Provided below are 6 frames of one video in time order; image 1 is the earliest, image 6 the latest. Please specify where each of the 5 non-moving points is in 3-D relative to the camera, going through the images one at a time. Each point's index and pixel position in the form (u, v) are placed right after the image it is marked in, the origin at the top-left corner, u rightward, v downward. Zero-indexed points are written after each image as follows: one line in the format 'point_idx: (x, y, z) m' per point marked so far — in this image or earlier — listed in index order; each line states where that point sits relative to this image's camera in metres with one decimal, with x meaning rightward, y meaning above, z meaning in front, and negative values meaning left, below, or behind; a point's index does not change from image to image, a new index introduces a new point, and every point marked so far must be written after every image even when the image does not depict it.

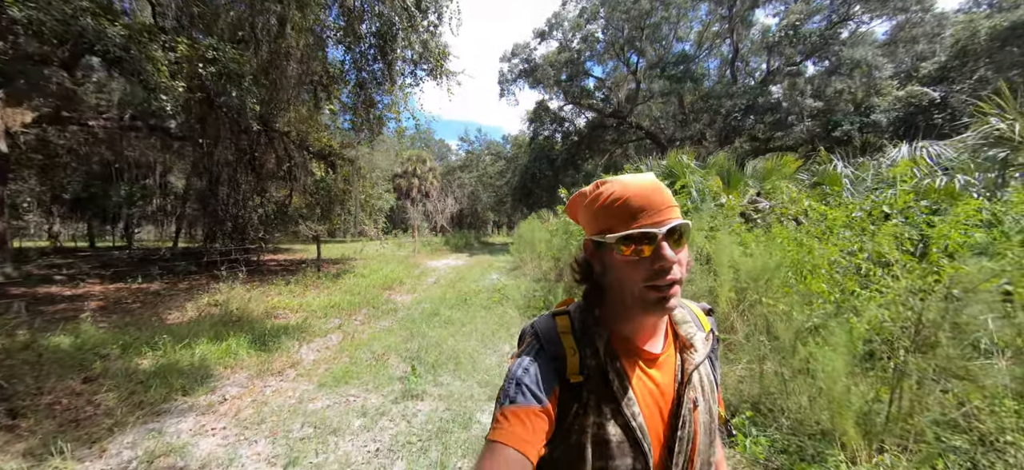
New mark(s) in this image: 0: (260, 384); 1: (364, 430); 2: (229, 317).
0: (-2.2, -1.3, +3.7) m
1: (-1.0, -1.3, +2.9) m
2: (-3.8, -1.1, +5.8) m
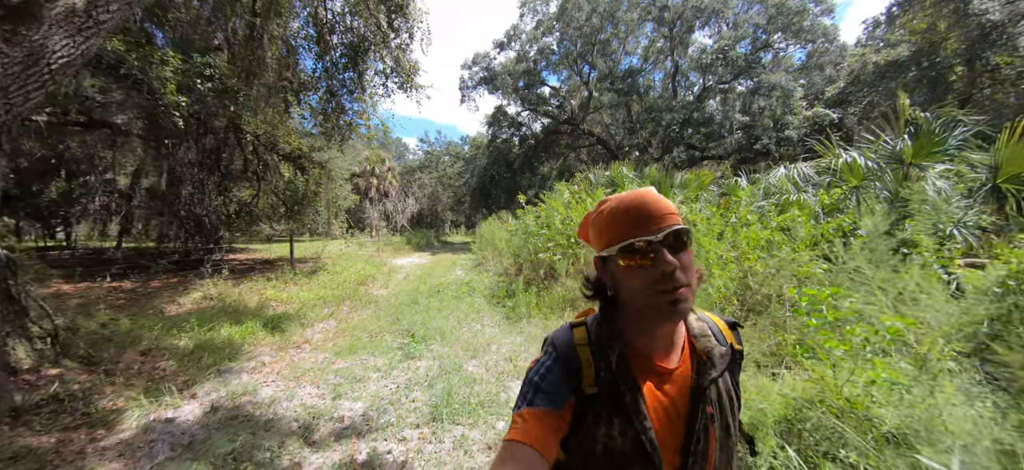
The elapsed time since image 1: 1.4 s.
0: (-2.4, -1.3, +4.7) m
1: (-1.2, -1.3, +4.0) m
2: (-4.3, -1.1, +6.5) m
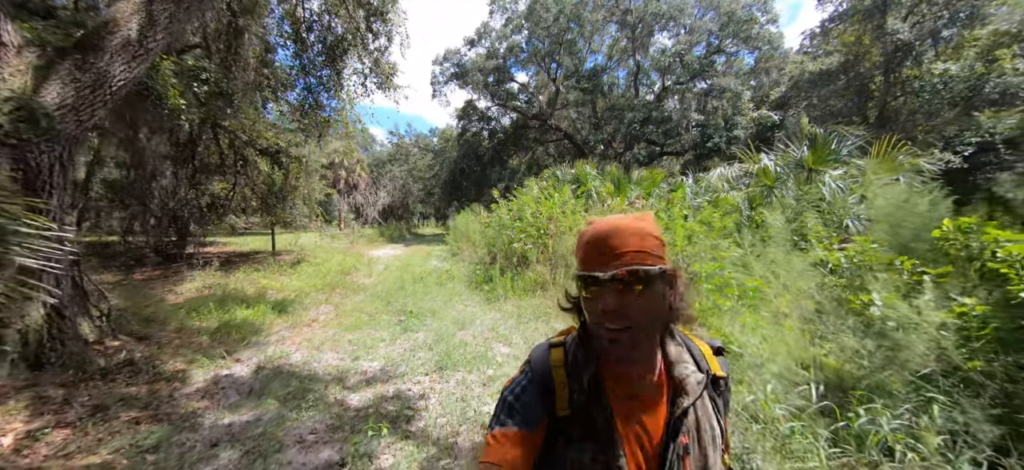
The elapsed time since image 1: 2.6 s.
0: (-2.7, -1.2, +5.4) m
1: (-1.4, -1.2, +4.8) m
2: (-4.7, -1.0, +7.2) m
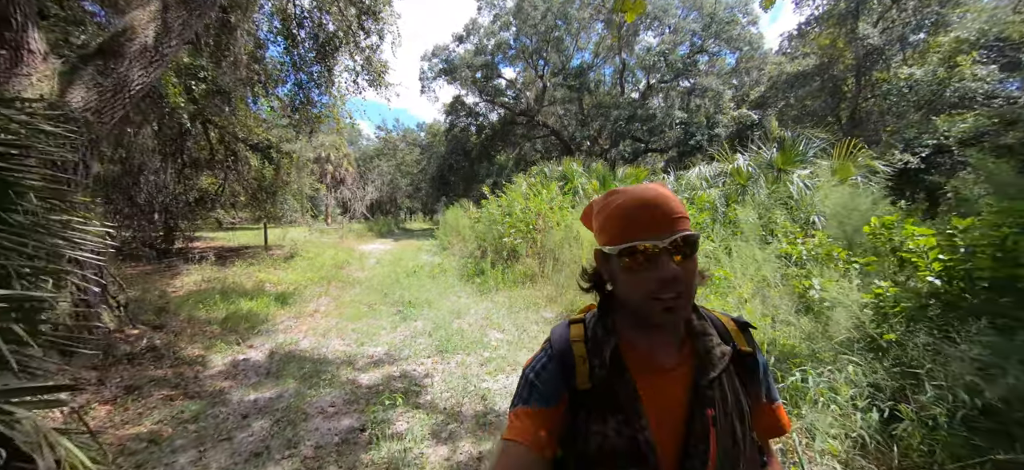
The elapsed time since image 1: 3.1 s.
0: (-2.8, -1.1, +5.8) m
1: (-1.5, -1.2, +5.2) m
2: (-4.8, -0.9, +7.4) m
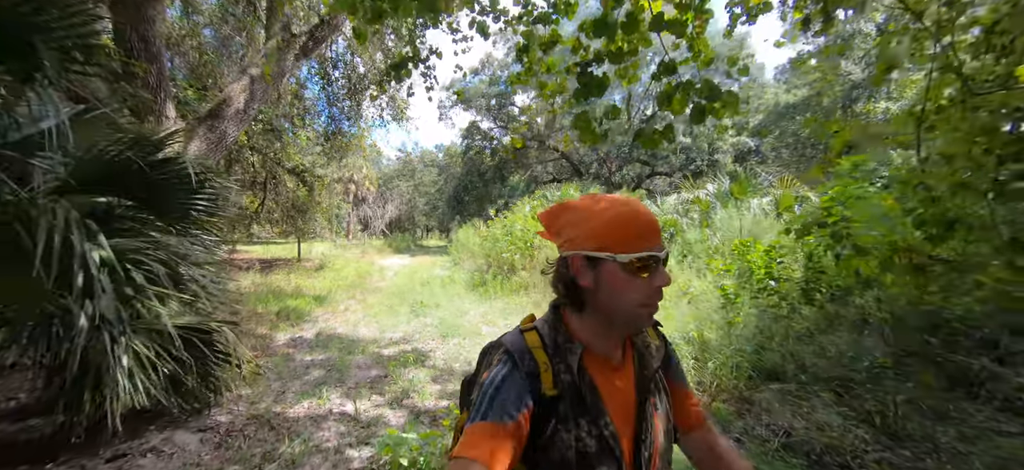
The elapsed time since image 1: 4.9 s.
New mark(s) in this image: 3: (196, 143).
0: (-2.9, -1.3, +7.3) m
1: (-1.6, -1.4, +6.6) m
2: (-4.9, -1.2, +9.0) m
3: (-4.0, +1.2, +5.5) m
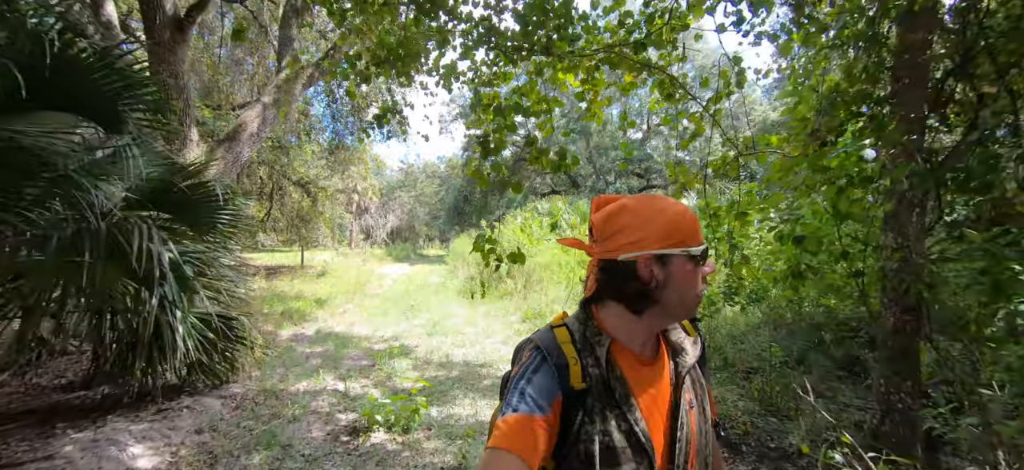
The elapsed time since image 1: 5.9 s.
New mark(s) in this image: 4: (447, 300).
0: (-3.2, -1.5, +8.0) m
1: (-2.0, -1.5, +7.4) m
2: (-5.2, -1.3, +9.8) m
3: (-4.3, +1.0, +6.3) m
4: (-1.5, -1.5, +10.1) m
